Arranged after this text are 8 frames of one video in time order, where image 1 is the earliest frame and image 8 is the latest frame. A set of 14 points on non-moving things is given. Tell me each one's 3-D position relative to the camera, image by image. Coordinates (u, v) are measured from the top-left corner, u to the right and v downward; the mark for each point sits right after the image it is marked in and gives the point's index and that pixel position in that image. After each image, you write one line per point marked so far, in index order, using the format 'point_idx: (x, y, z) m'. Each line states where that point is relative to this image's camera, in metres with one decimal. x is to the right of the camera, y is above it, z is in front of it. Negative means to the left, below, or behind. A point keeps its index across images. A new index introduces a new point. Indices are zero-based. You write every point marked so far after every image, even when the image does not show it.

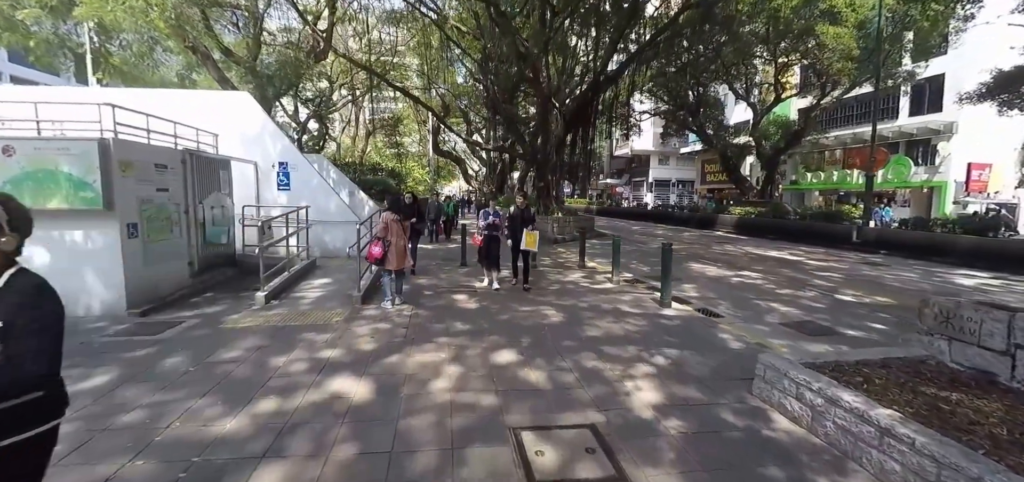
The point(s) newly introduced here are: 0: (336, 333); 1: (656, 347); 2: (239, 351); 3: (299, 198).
0: (-2.0, -1.0, +4.7) m
1: (+1.6, -1.2, +4.7) m
2: (-2.7, -1.1, +4.1) m
3: (-5.3, +1.1, +10.3) m
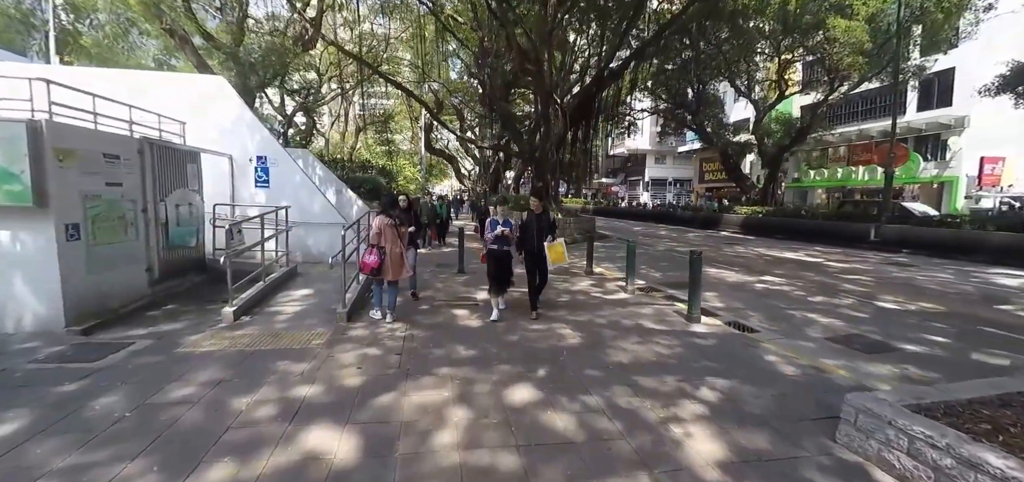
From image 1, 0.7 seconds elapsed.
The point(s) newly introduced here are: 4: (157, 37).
0: (-1.8, -1.1, +3.8) m
1: (+1.8, -1.3, +4.0) m
2: (-2.5, -1.2, +3.3) m
3: (-5.2, +1.0, +9.3) m
4: (-13.8, +7.8, +16.3) m
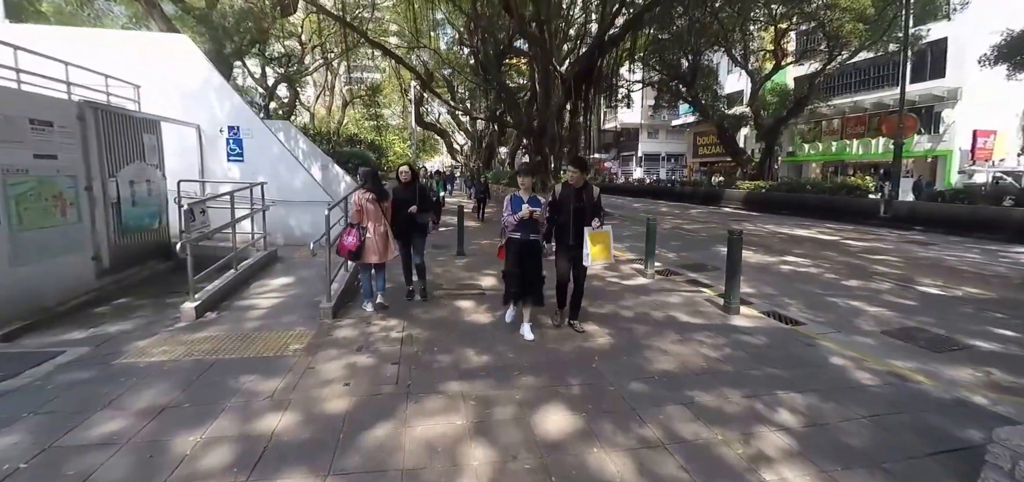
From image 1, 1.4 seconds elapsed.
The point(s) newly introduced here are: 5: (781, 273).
0: (-1.6, -1.0, +3.0) m
1: (+2.0, -1.2, +3.2) m
2: (-2.3, -1.1, +2.5) m
3: (-5.1, +1.4, +8.4) m
4: (-13.9, +8.6, +14.8) m
5: (+5.4, -0.6, +8.4) m
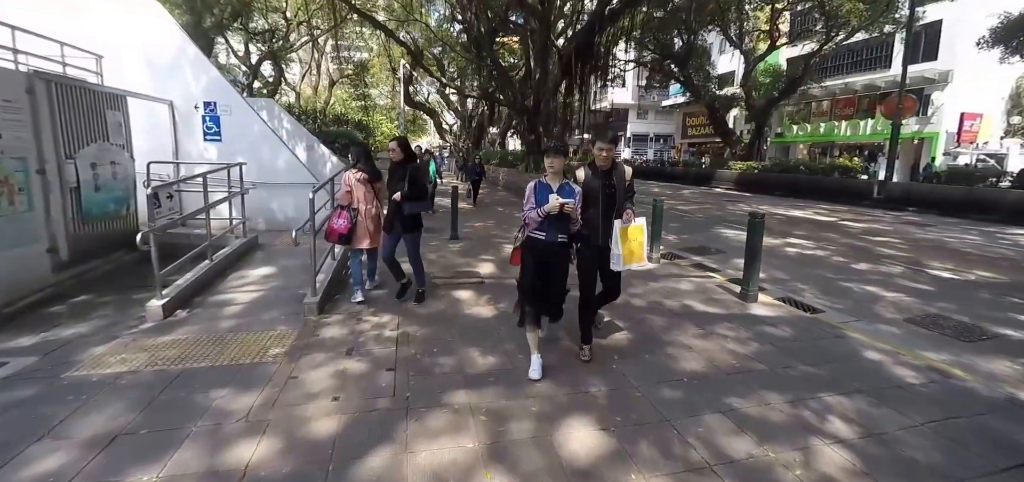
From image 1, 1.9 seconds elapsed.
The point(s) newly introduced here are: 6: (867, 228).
0: (-1.5, -0.9, +2.6) m
1: (+2.1, -1.1, +2.9) m
2: (-2.2, -1.0, +2.0) m
3: (-5.2, +1.7, +7.7) m
4: (-14.1, +9.1, +13.6) m
5: (+5.4, -0.3, +8.2) m
6: (+10.4, +0.4, +12.2) m
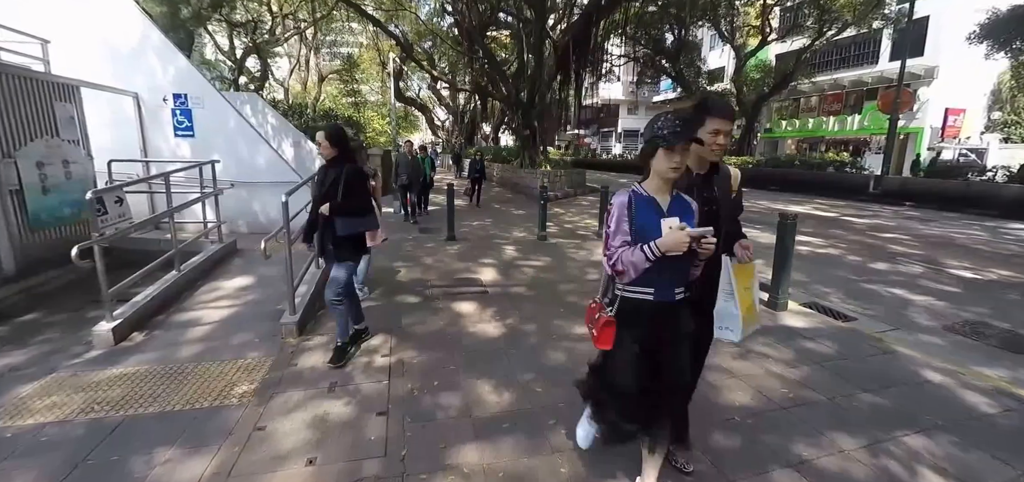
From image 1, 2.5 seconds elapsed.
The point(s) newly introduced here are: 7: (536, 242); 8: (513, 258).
0: (-1.4, -1.0, +2.1) m
1: (+2.2, -1.1, +2.4) m
2: (-2.1, -1.2, +1.5) m
3: (-5.2, +1.6, +7.1) m
4: (-14.3, +9.0, +12.8) m
5: (+5.4, -0.3, +7.7) m
6: (+10.3, +0.5, +11.9) m
7: (+0.5, 0.0, +8.0) m
8: (0.0, -0.3, +6.6) m
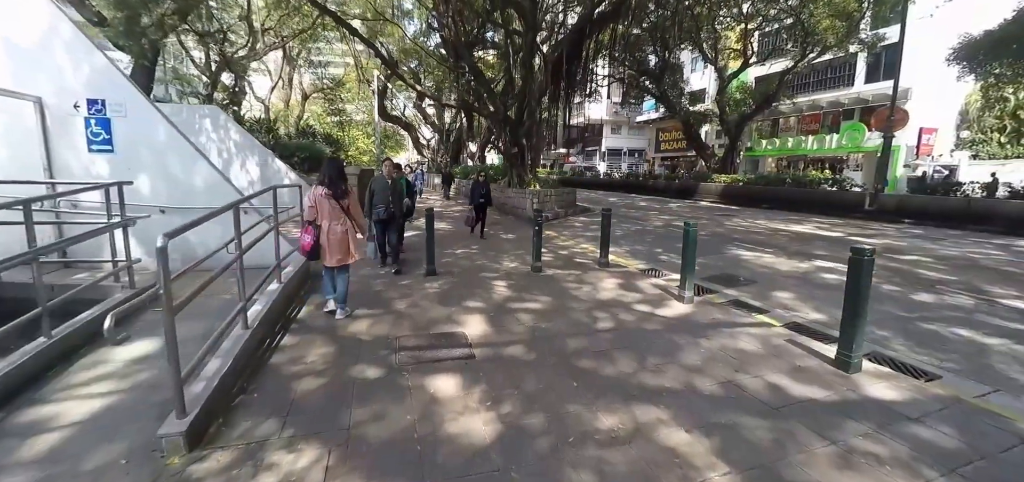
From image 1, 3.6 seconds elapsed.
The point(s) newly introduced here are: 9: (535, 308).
0: (-1.3, -1.4, +0.9) m
1: (+2.2, -1.4, +1.4) m
2: (-2.0, -1.5, +0.3) m
3: (-5.3, +1.0, +5.9) m
4: (-14.7, +8.0, +11.6) m
5: (+5.3, -0.7, +6.8) m
6: (+10.0, -0.1, +11.1) m
7: (+0.3, -0.6, +6.9) m
8: (-0.1, -0.8, +5.5) m
9: (+0.3, -0.8, +5.2) m
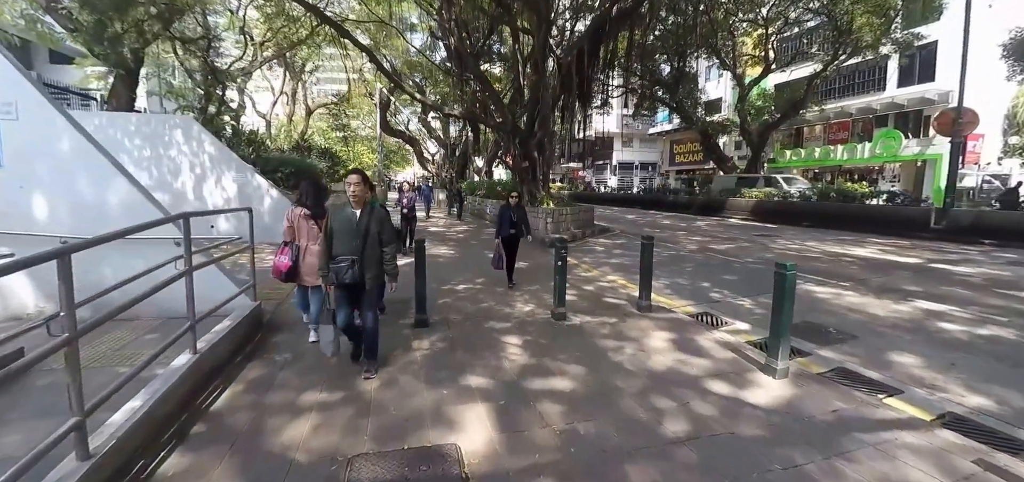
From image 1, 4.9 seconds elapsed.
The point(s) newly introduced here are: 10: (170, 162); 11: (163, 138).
0: (-1.3, -1.6, -0.7) m
1: (+2.3, -1.7, -0.3) m
2: (-2.0, -1.7, -1.3) m
3: (-5.1, +0.6, +4.5) m
4: (-14.4, +7.3, +10.7) m
5: (+5.5, -1.2, +5.1) m
6: (+10.3, -0.7, +9.3) m
7: (+0.5, -1.1, +5.3) m
8: (+0.1, -1.2, +3.9) m
9: (+0.5, -1.3, +3.6) m
10: (-8.2, +1.9, +10.0) m
11: (-8.2, +2.4, +9.8) m
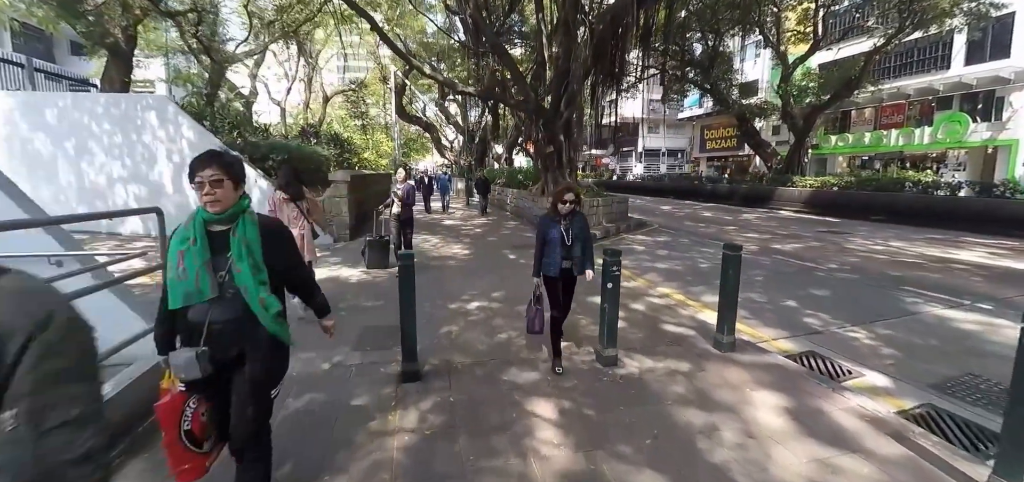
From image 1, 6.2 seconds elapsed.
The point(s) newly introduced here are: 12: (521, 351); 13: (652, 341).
0: (-1.3, -1.9, -2.2) m
1: (+2.3, -2.0, -2.0) m
2: (-2.0, -2.0, -2.8) m
3: (-4.9, +0.5, +3.1) m
4: (-13.8, +7.5, +9.5) m
5: (+5.7, -1.4, +3.2) m
6: (+10.7, -0.8, +7.2) m
7: (+0.8, -1.2, +3.7) m
8: (+0.3, -1.4, +2.3) m
9: (+0.6, -1.5, +2.0) m
10: (-7.7, +1.9, +8.7) m
11: (-7.7, +2.5, +8.5) m
12: (+0.1, -1.1, +4.2) m
13: (+1.6, -1.1, +4.7) m
